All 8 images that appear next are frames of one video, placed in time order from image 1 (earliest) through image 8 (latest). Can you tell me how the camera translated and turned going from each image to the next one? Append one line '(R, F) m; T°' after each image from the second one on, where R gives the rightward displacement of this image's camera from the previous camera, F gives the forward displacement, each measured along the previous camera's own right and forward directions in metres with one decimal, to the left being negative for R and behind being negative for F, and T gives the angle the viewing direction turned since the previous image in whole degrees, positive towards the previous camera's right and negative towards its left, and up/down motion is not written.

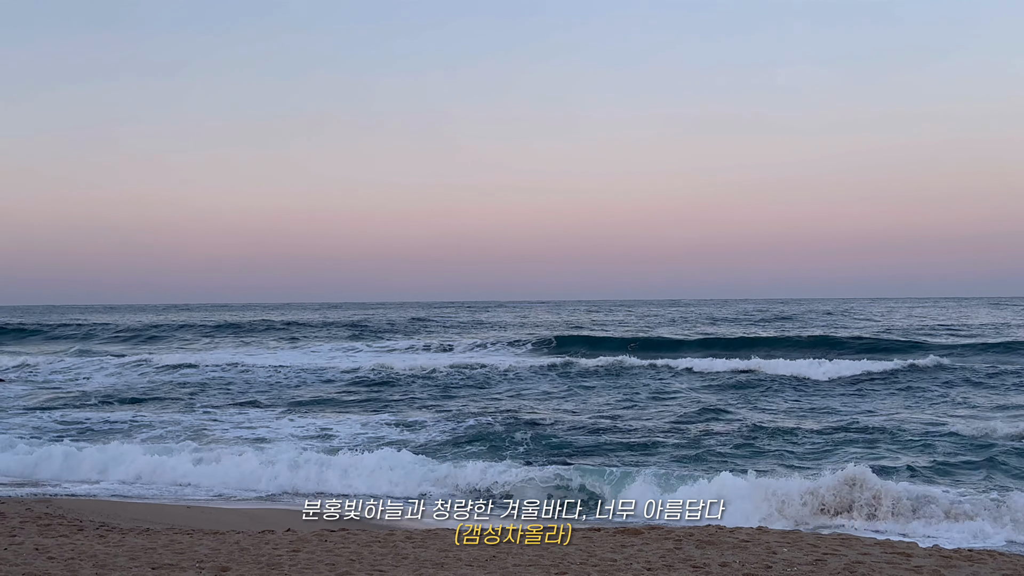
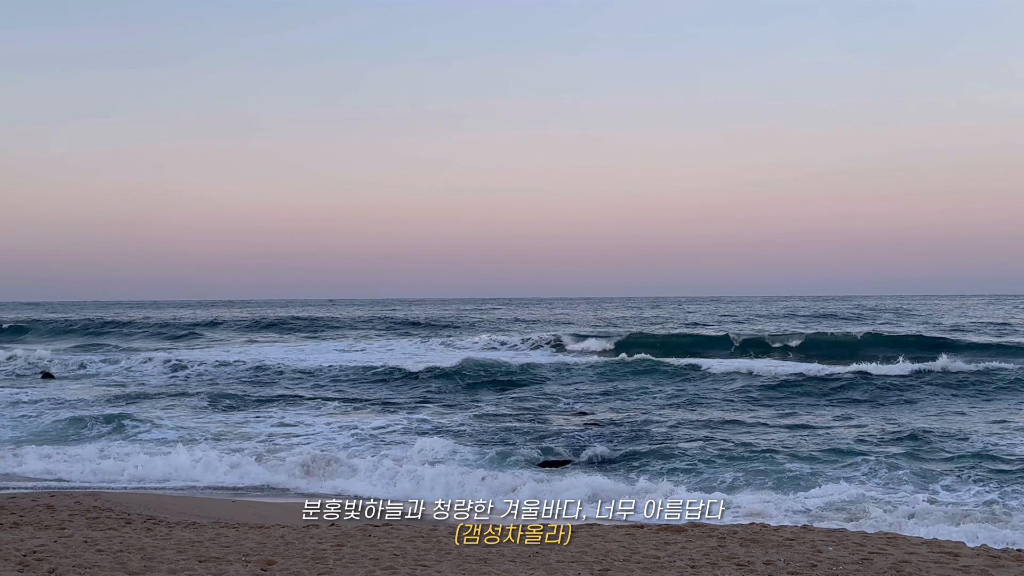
(-0.3, 0.0) m; -1°
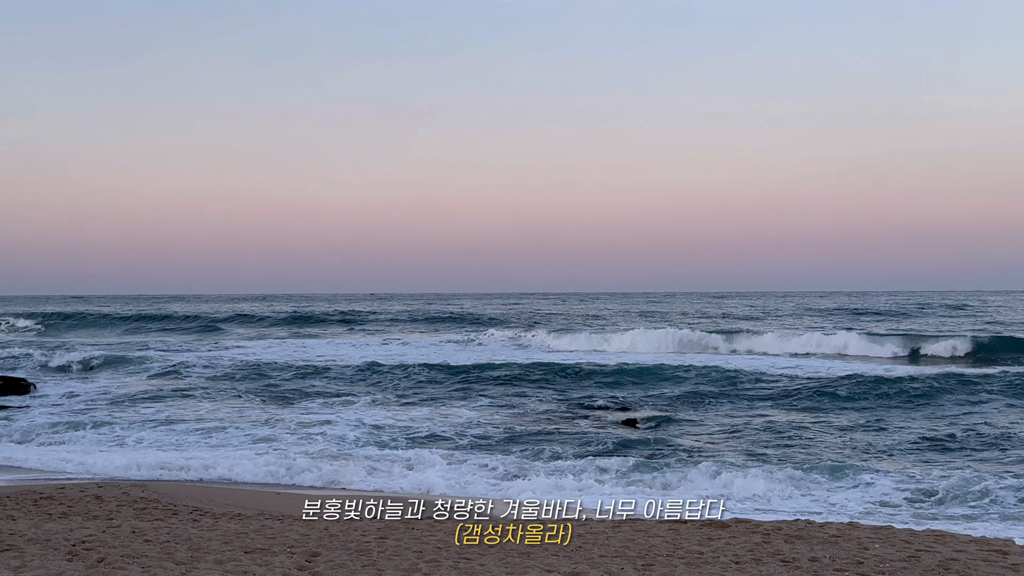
(-0.3, 0.0) m; -1°
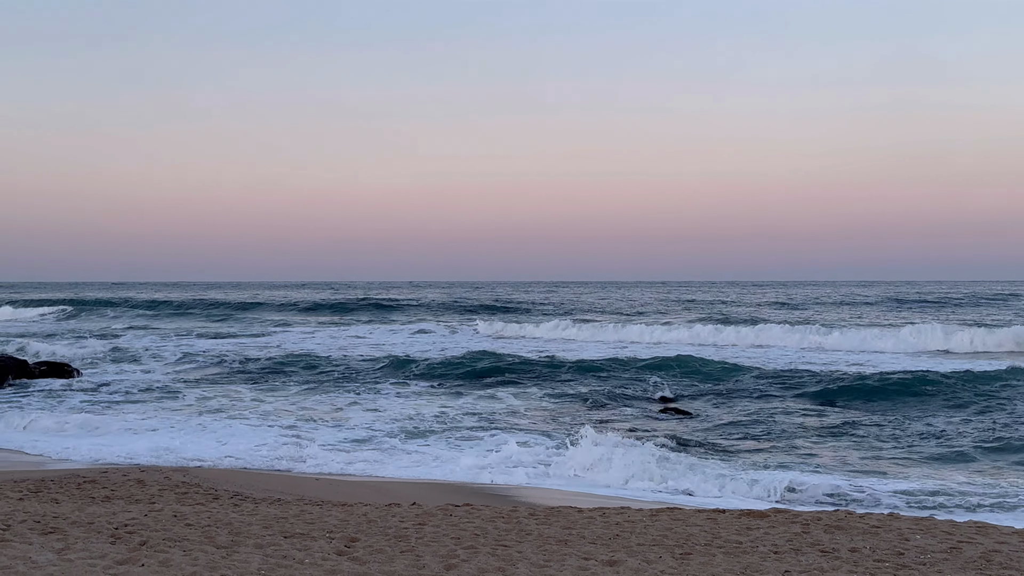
(-0.3, 0.0) m; -1°
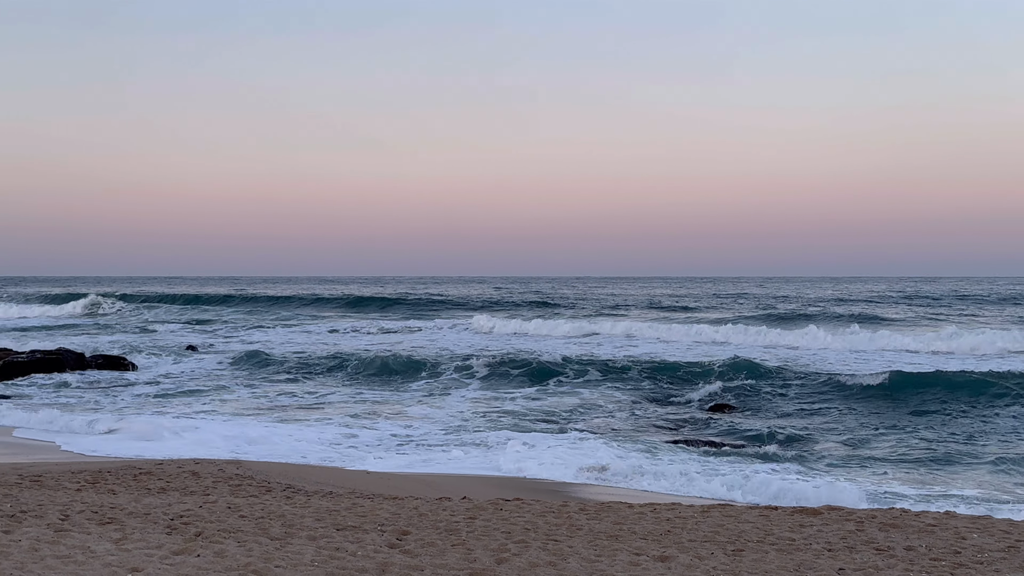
(-0.4, 0.0) m; -1°
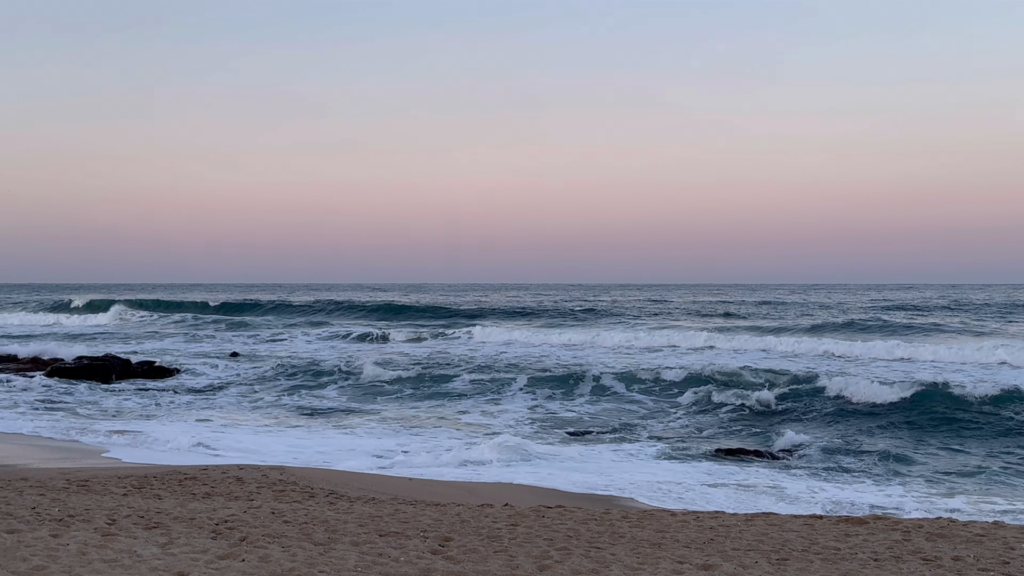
(-0.4, -0.1) m; -1°
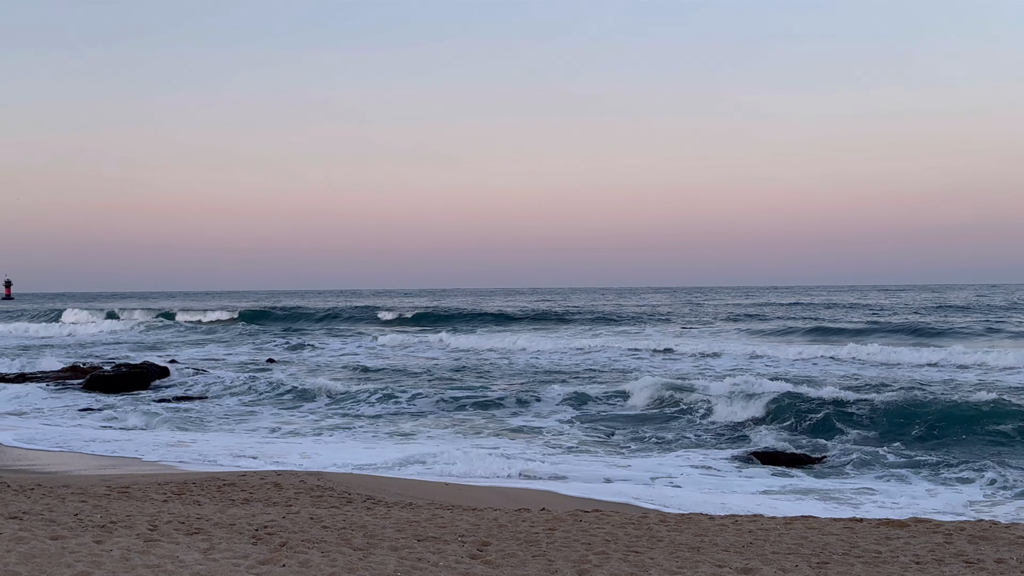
(-0.3, -0.1) m; -1°
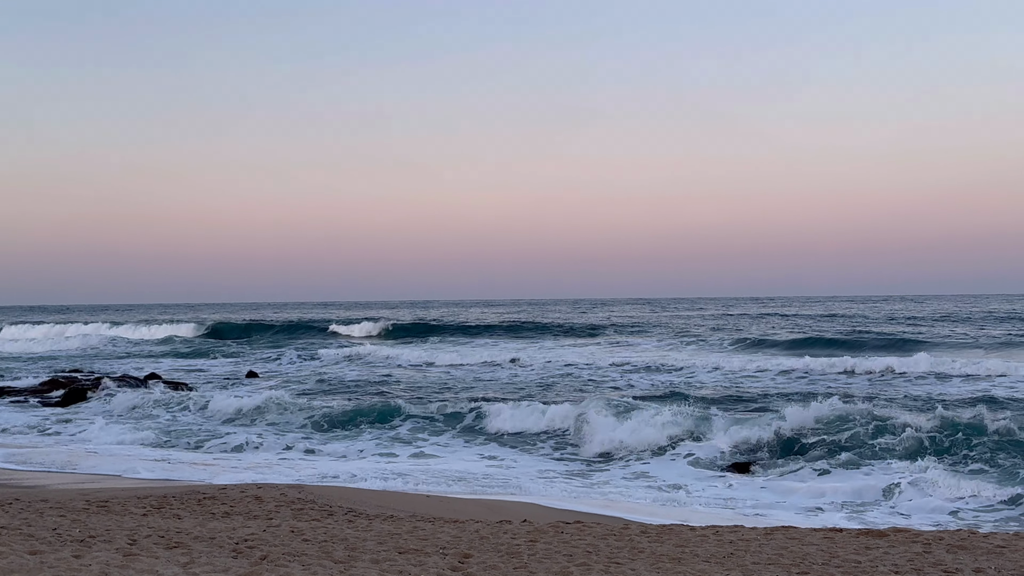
(+0.2, 0.0) m; +1°
